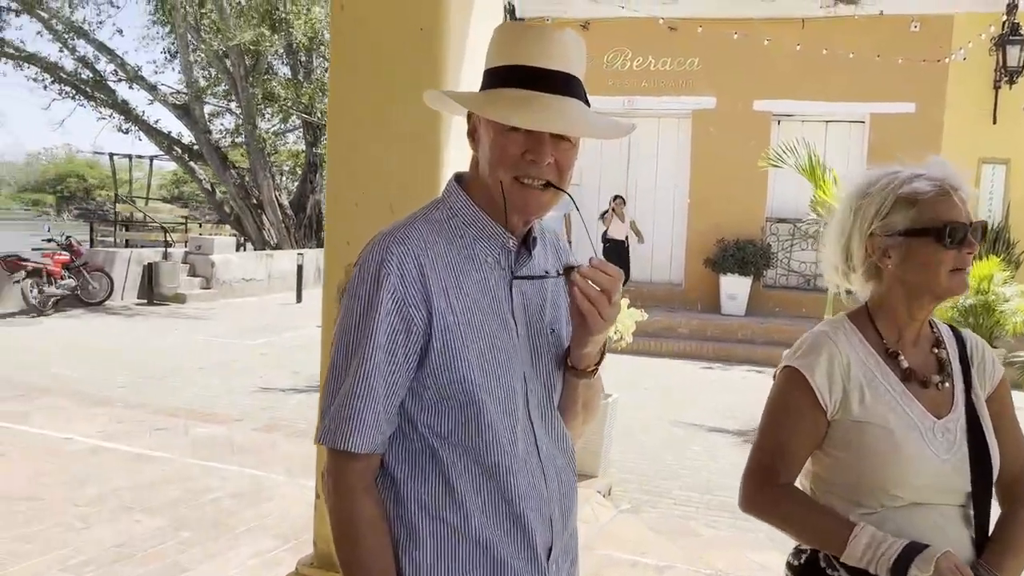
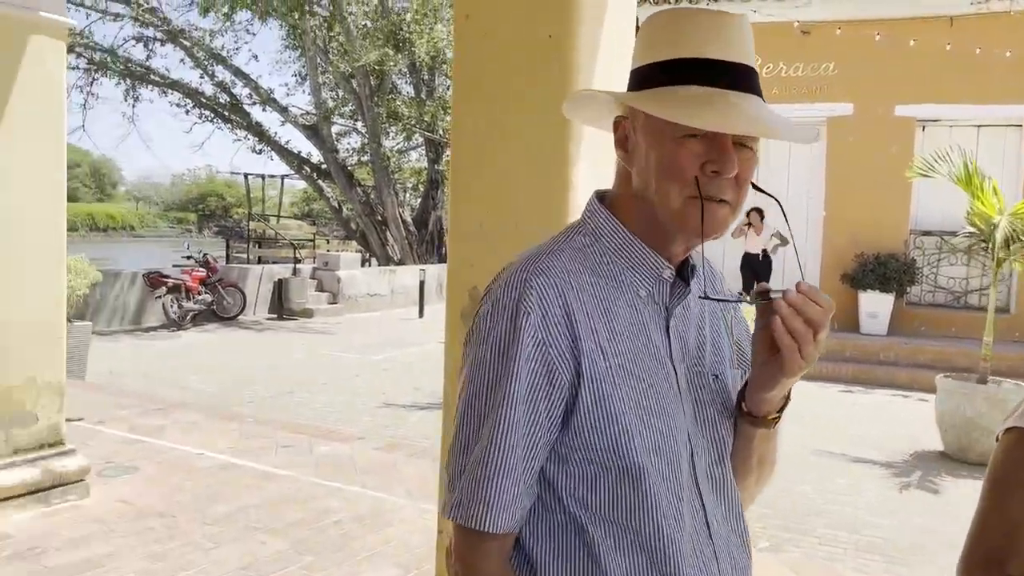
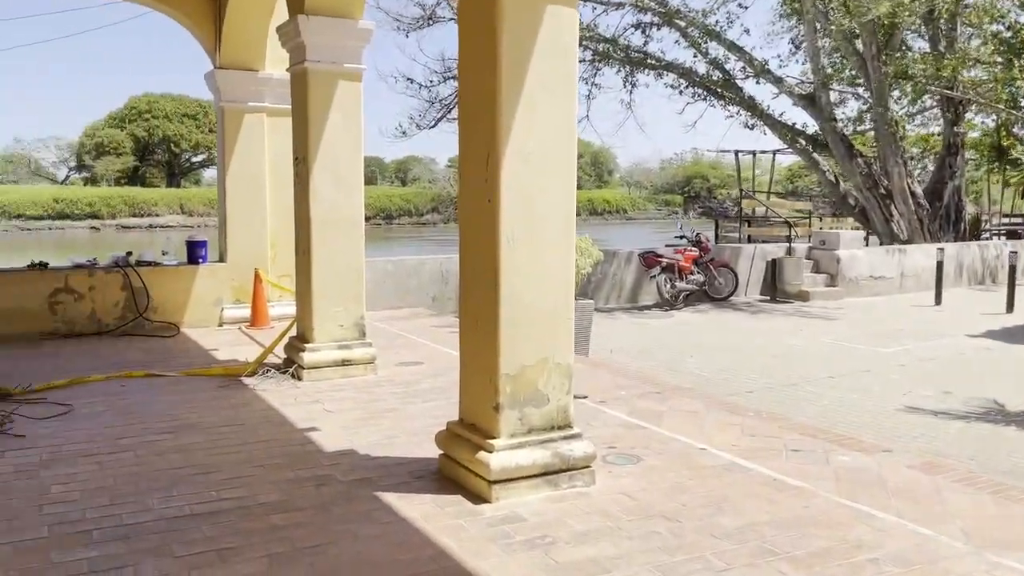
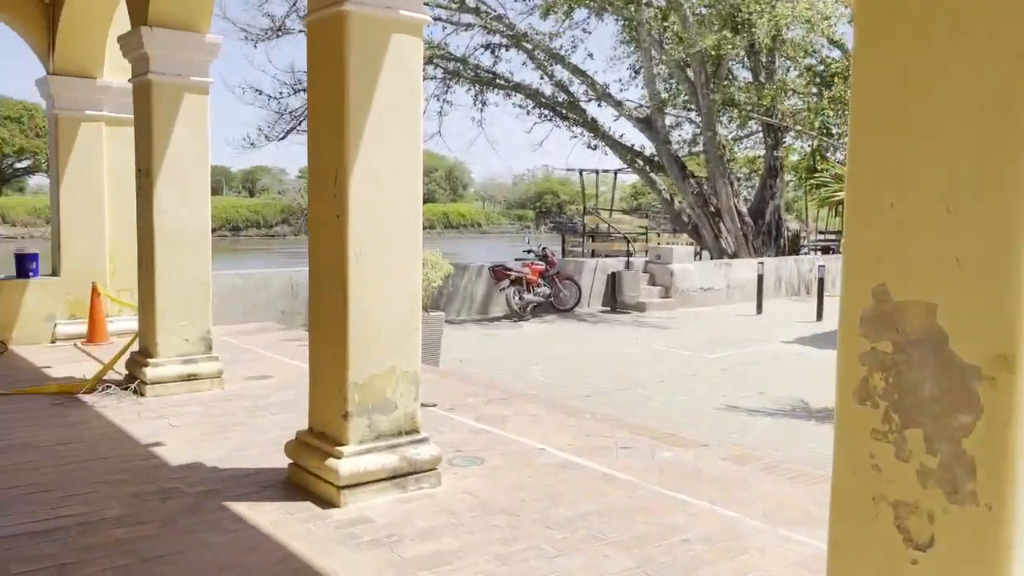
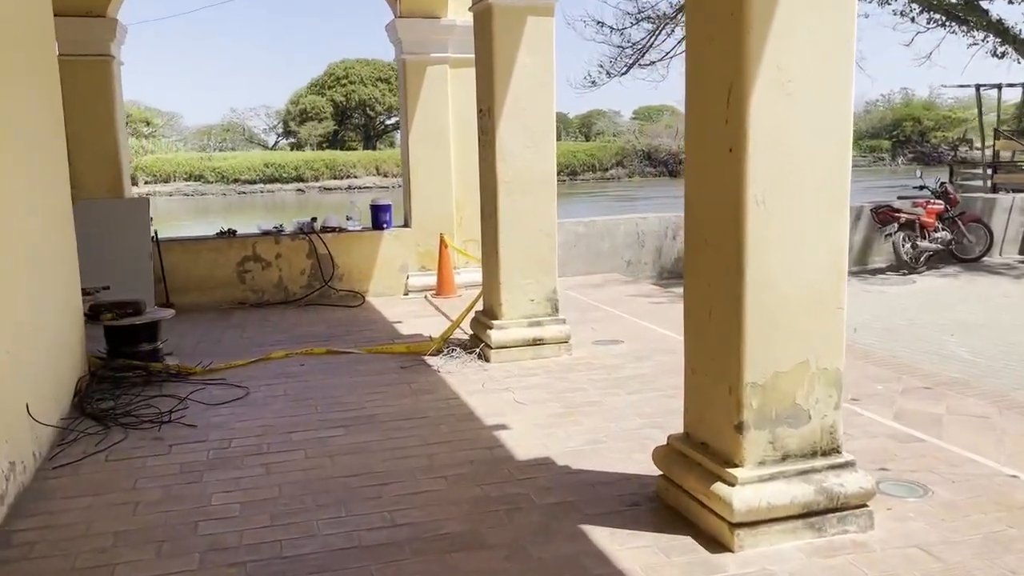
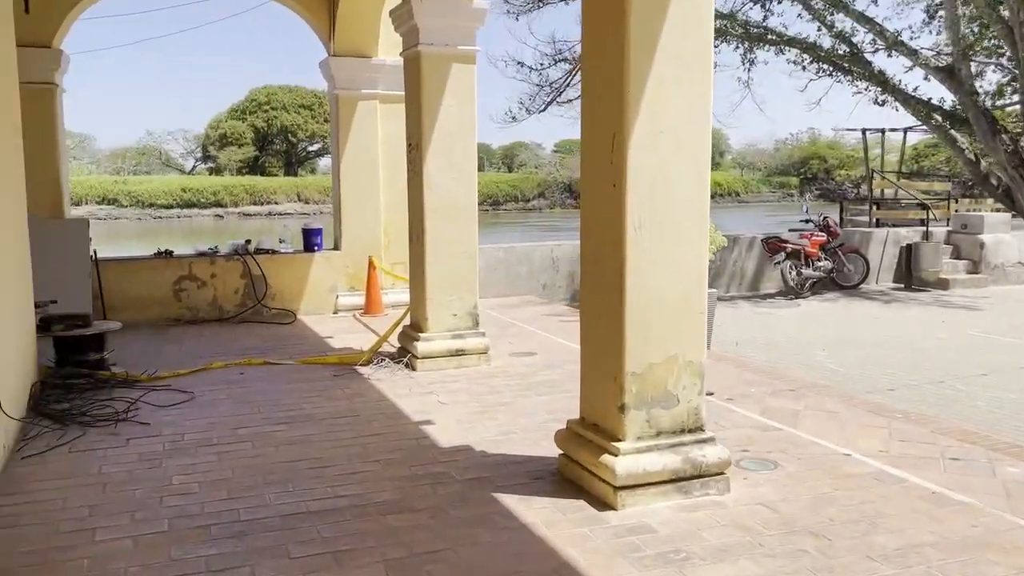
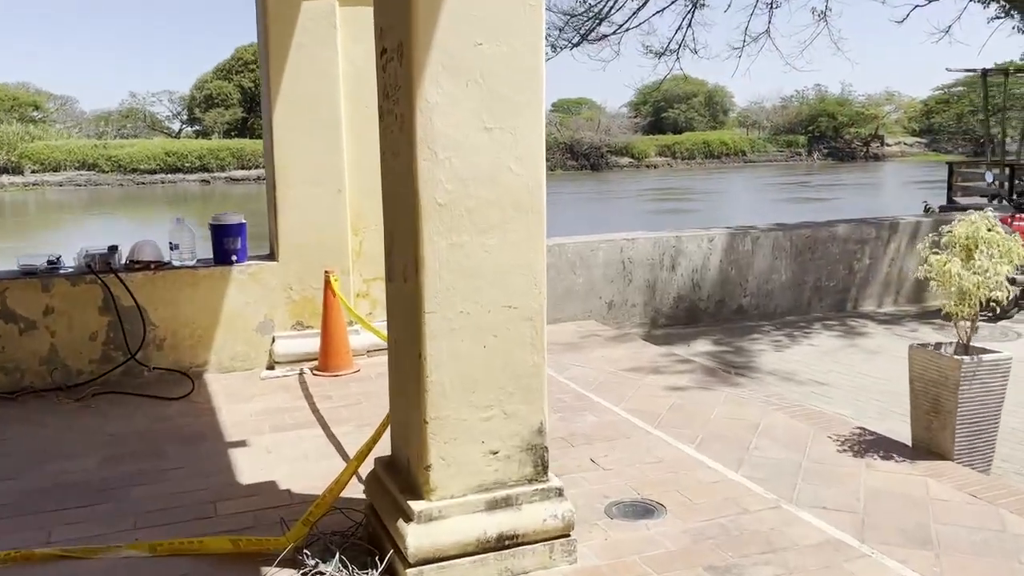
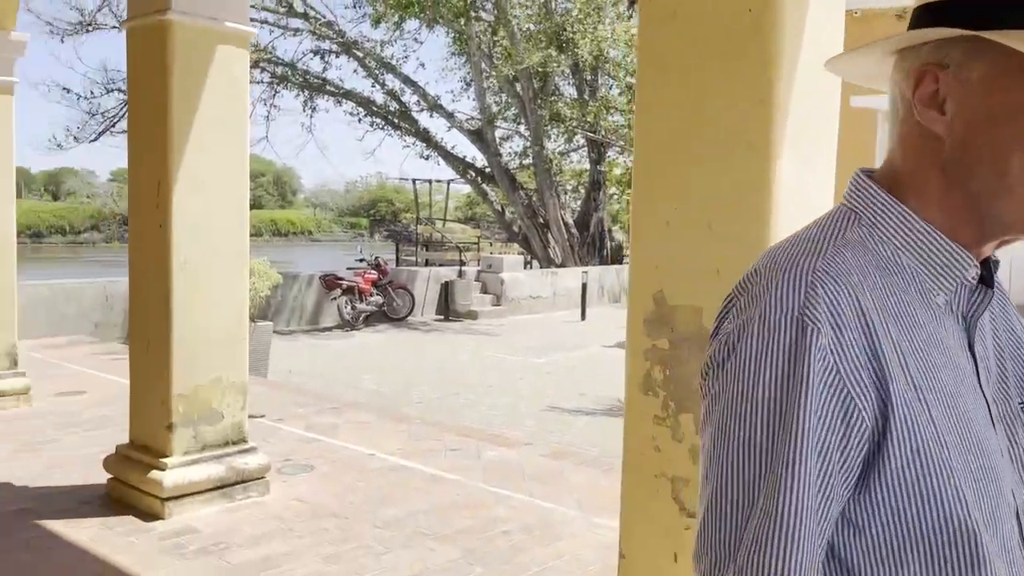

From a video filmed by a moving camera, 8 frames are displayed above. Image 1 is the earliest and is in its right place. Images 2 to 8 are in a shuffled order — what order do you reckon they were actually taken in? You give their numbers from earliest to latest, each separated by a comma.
2, 8, 4, 3, 6, 5, 7
